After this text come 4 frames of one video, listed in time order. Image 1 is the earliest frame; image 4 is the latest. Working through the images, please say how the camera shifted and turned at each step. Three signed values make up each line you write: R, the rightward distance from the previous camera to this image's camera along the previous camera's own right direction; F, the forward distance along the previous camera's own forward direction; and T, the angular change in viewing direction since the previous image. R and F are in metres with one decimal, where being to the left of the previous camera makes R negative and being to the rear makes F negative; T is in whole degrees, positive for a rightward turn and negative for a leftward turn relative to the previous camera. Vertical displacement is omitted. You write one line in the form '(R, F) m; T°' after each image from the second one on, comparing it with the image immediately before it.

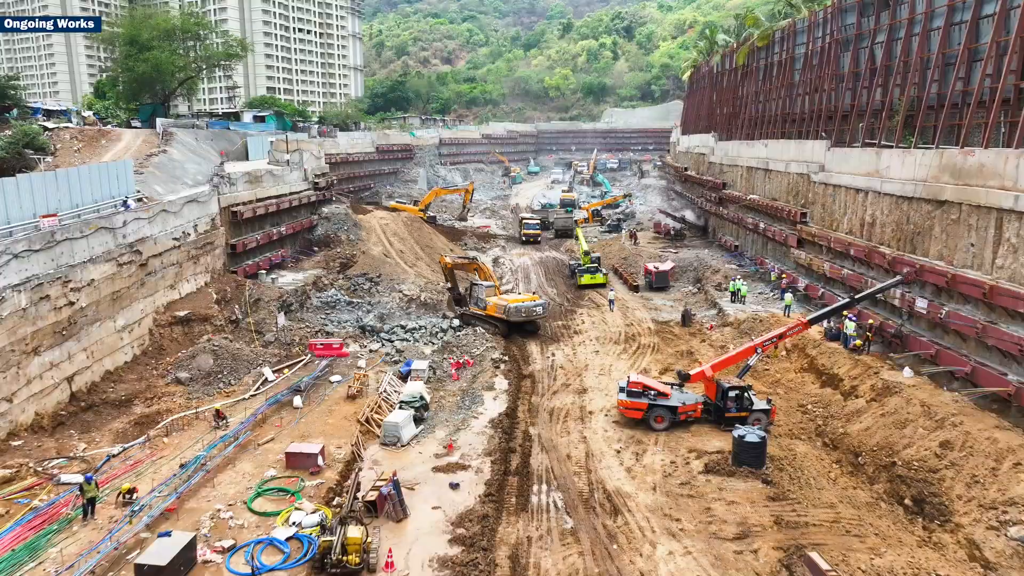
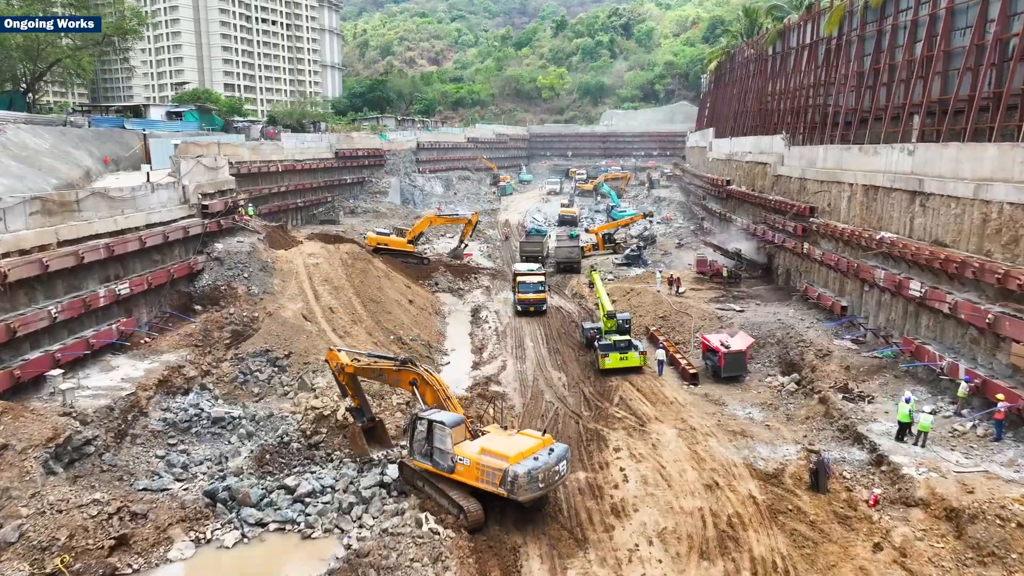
(+0.2, +12.5) m; +1°
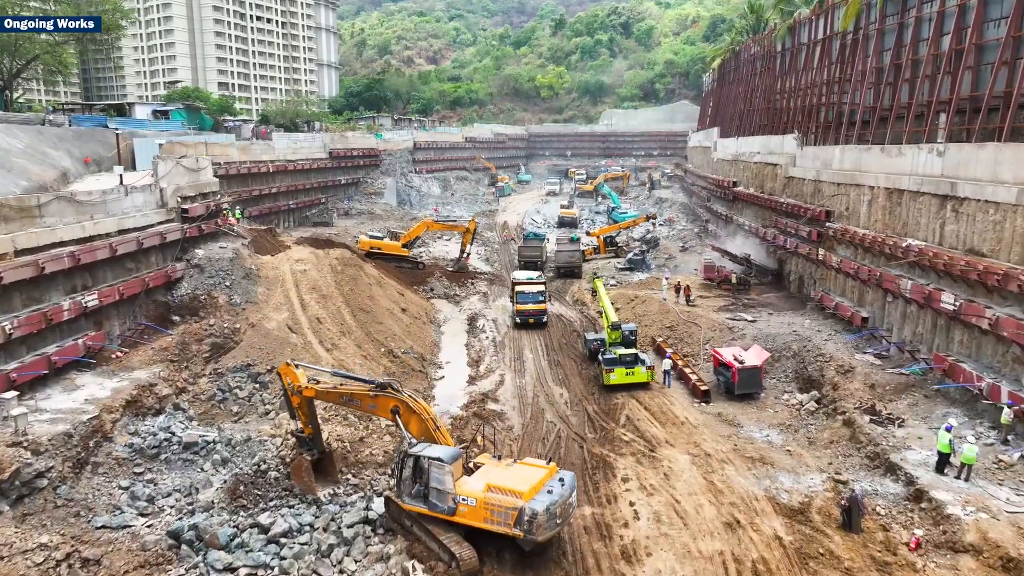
(0.0, +1.5) m; 0°
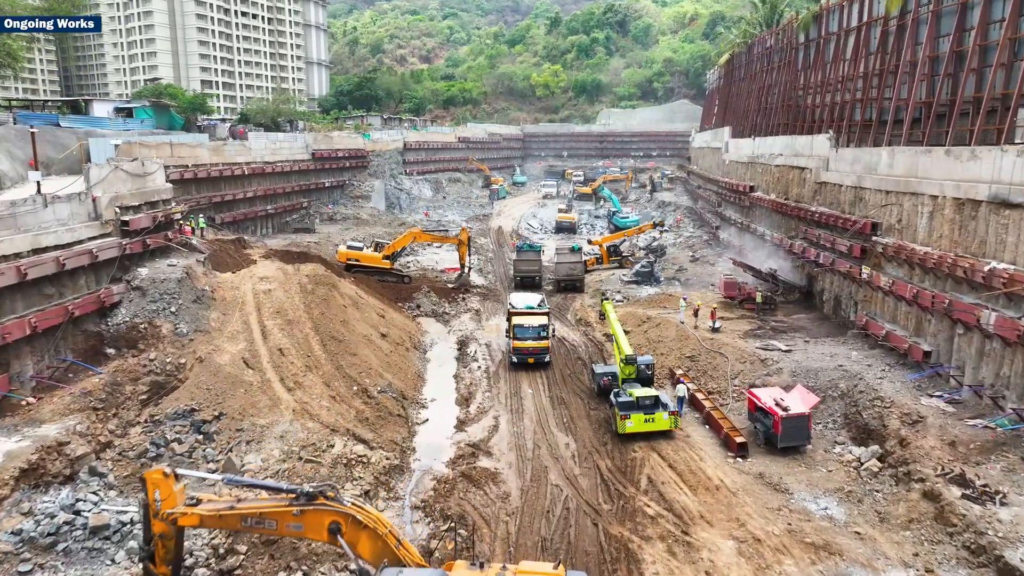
(0.0, +3.4) m; 0°
